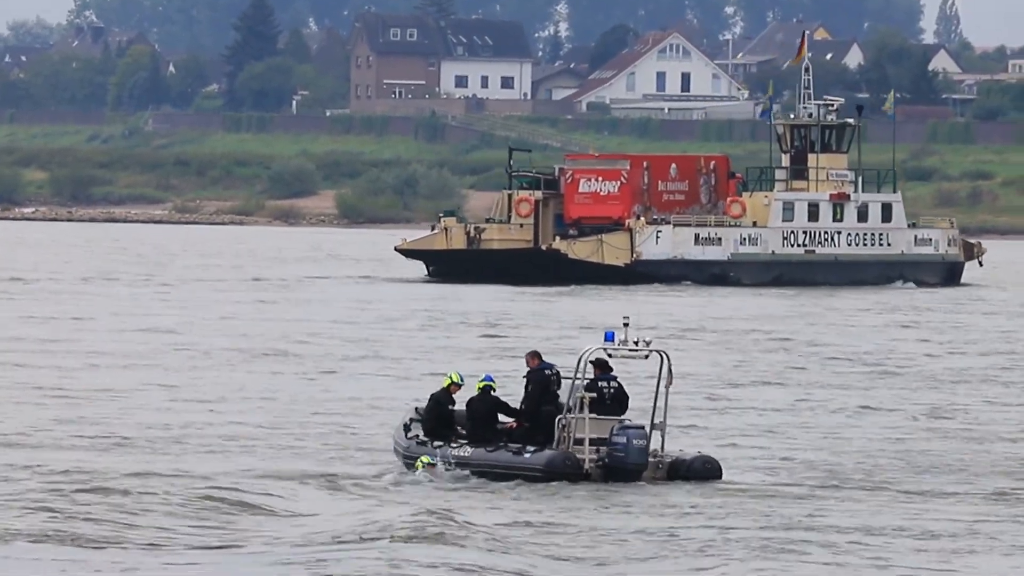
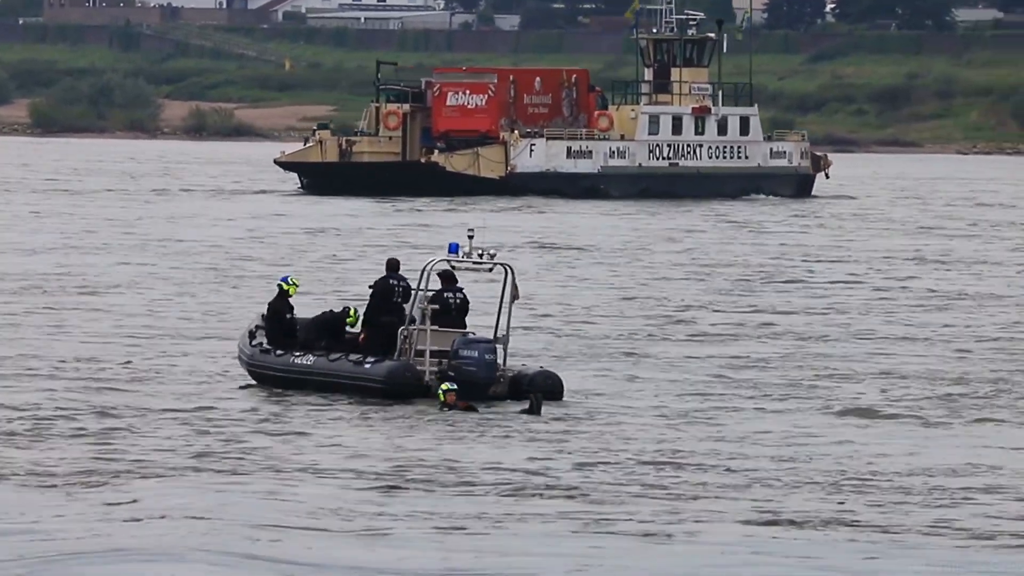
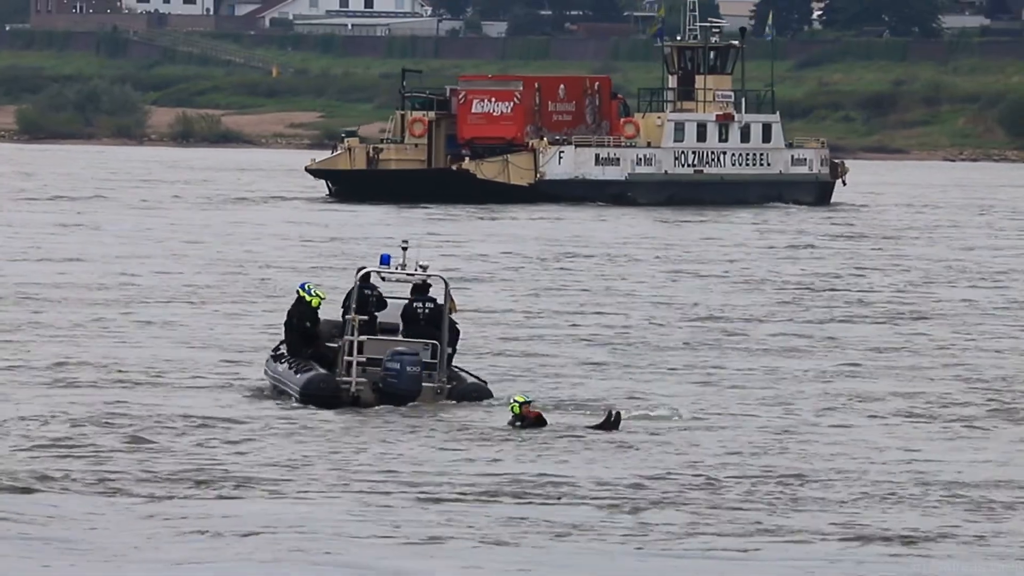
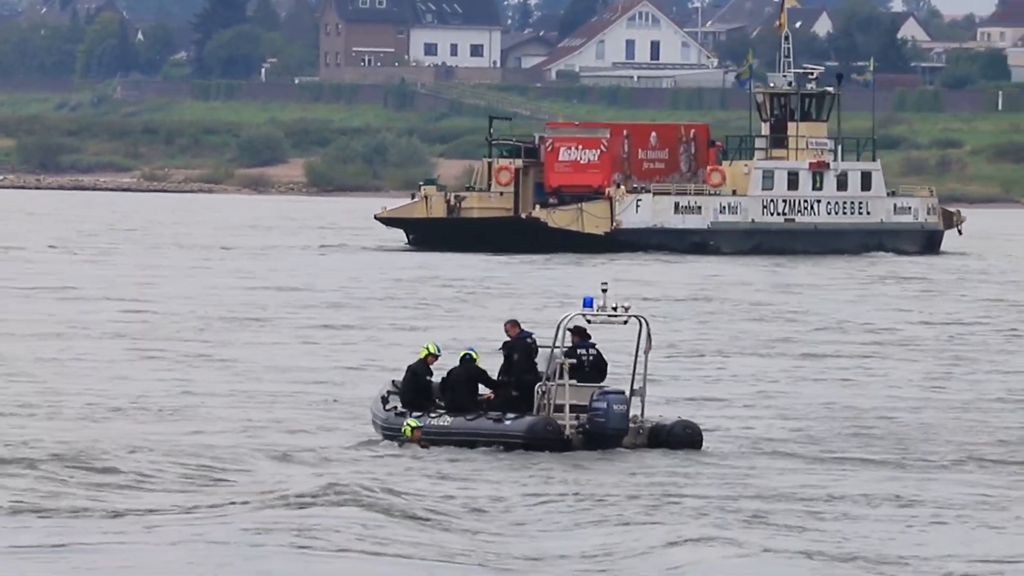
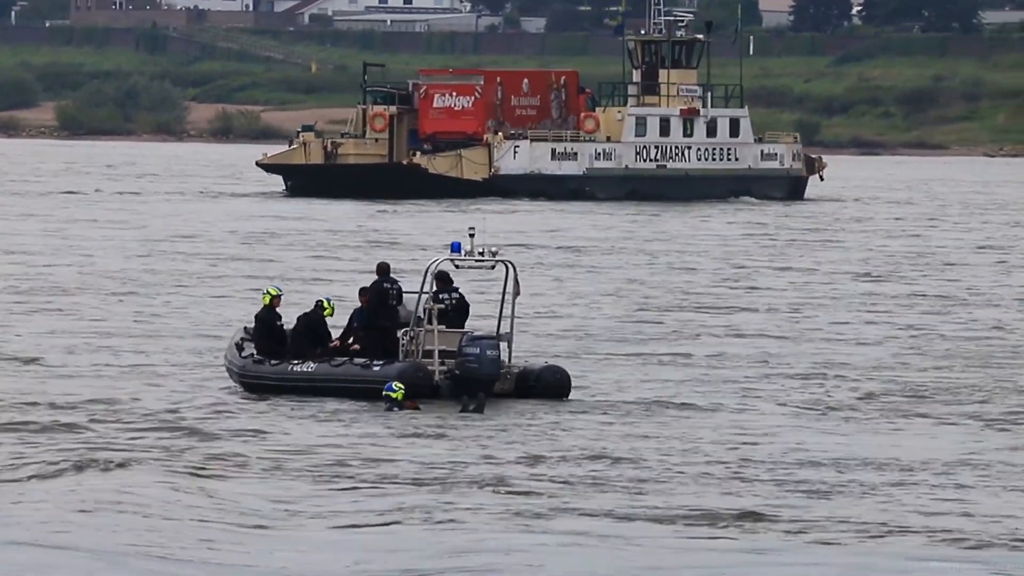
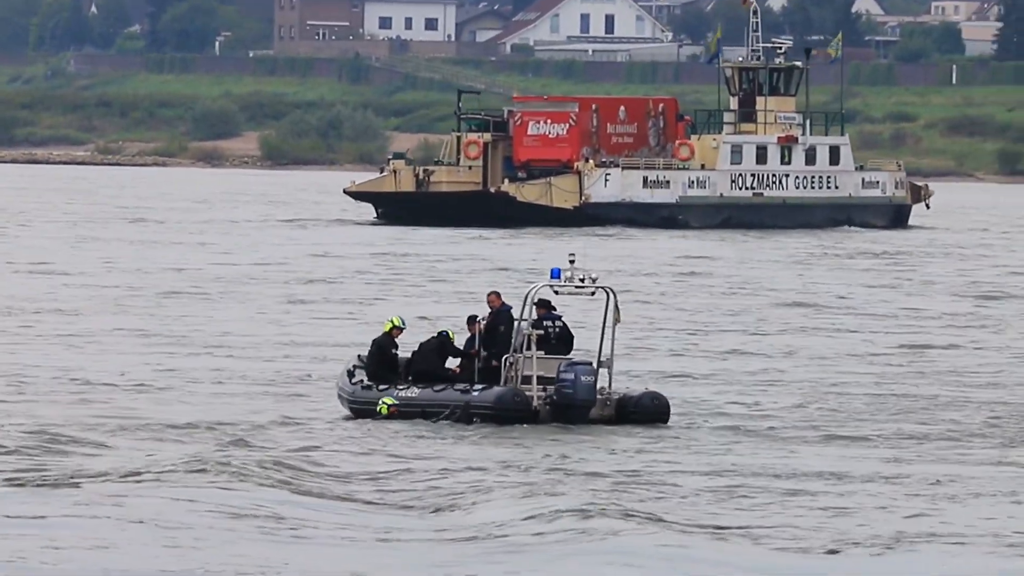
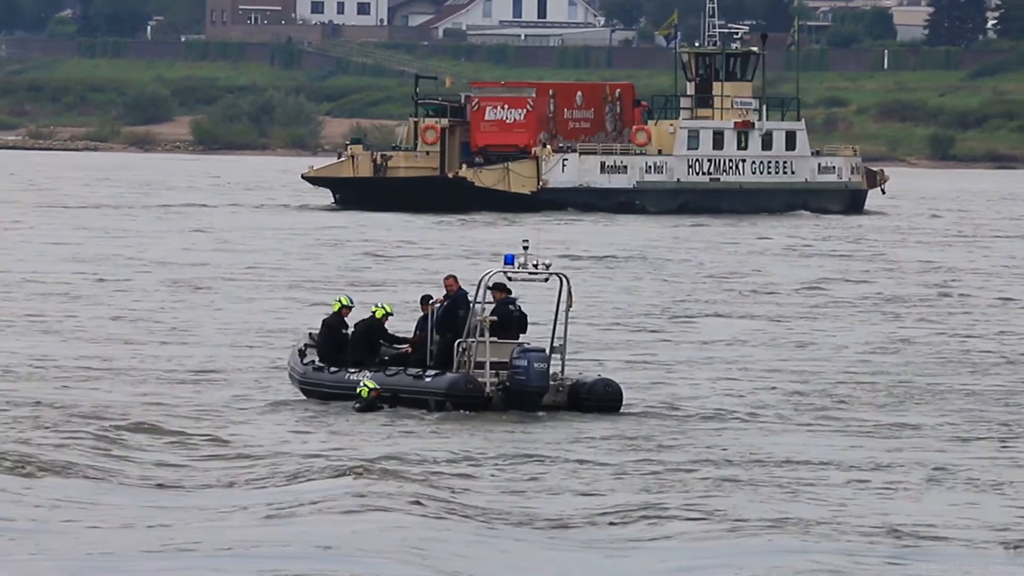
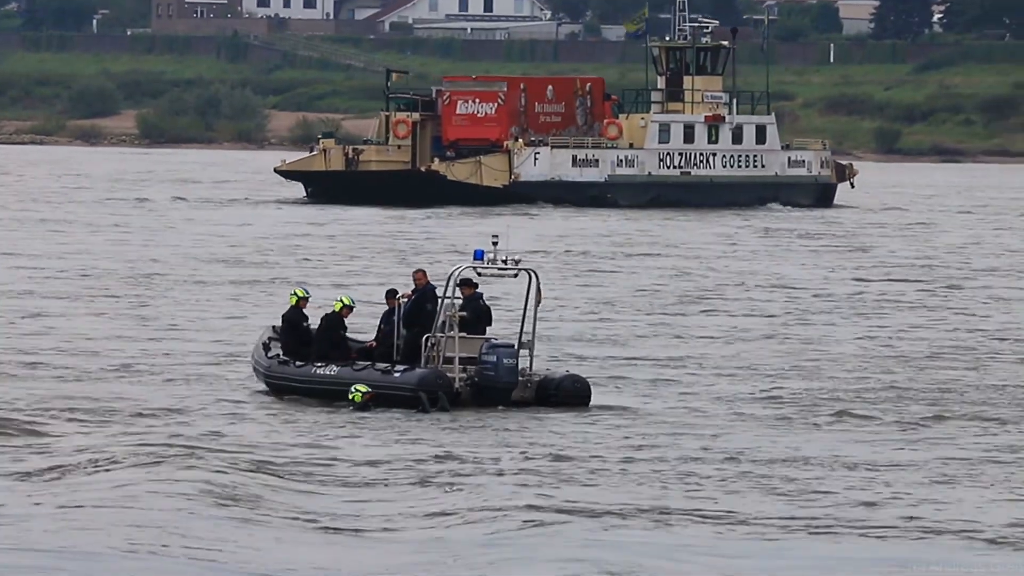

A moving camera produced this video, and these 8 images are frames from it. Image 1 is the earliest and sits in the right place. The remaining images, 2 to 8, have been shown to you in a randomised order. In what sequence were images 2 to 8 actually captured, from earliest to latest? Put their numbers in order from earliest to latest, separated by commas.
4, 6, 7, 8, 5, 2, 3
